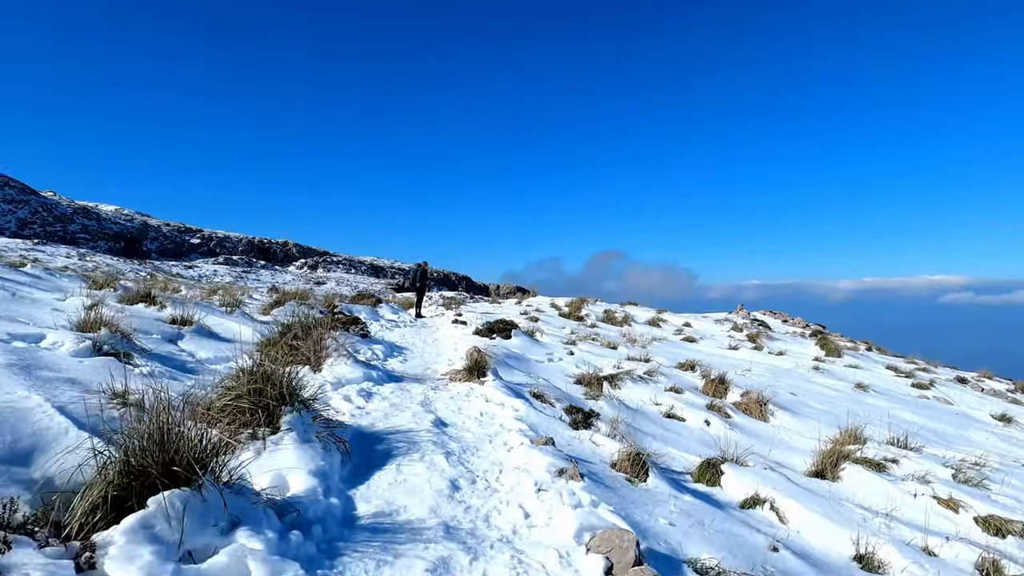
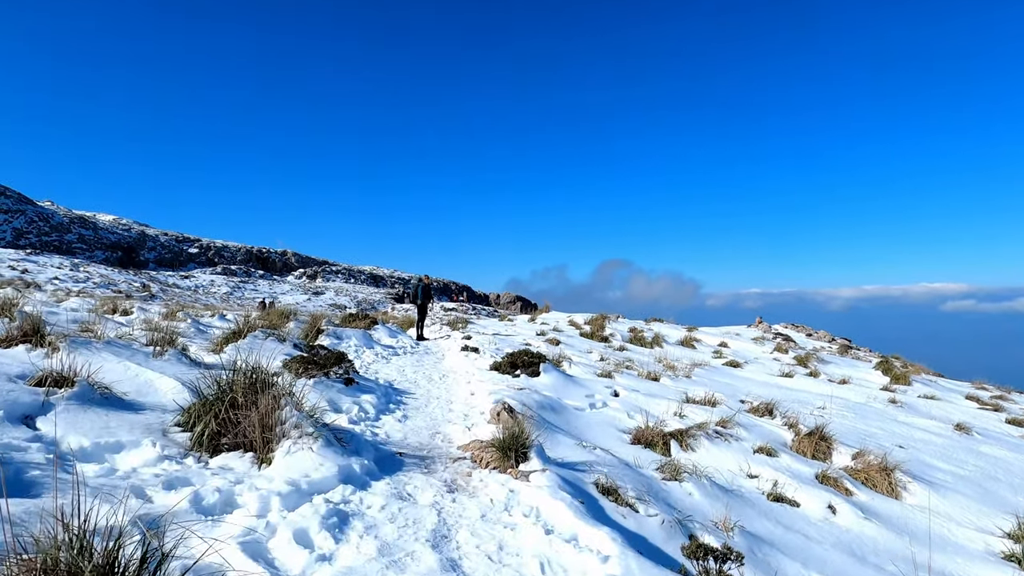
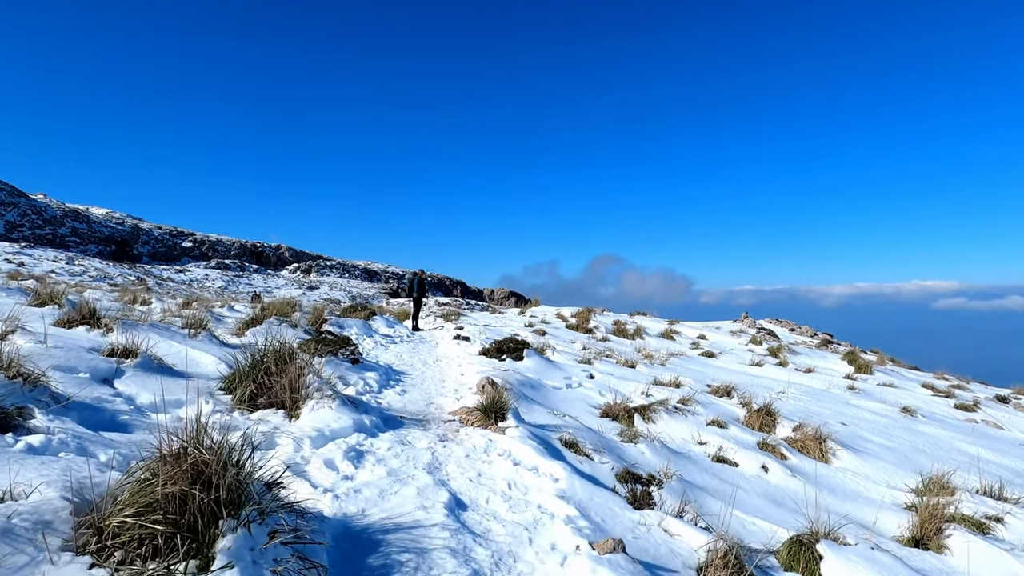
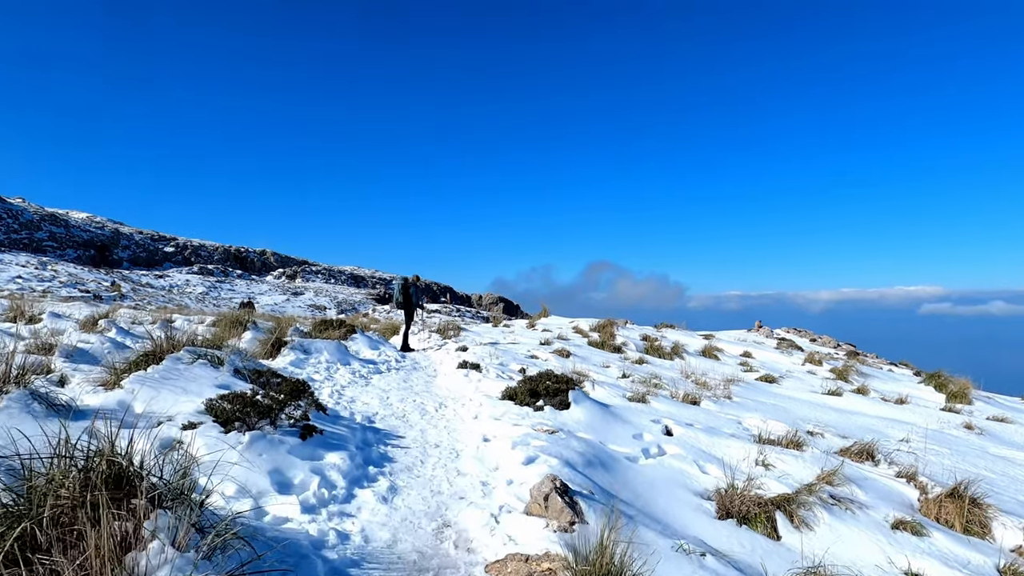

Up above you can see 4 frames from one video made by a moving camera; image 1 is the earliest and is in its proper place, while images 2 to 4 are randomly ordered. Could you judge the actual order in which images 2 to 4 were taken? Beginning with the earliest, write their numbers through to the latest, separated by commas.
3, 2, 4
